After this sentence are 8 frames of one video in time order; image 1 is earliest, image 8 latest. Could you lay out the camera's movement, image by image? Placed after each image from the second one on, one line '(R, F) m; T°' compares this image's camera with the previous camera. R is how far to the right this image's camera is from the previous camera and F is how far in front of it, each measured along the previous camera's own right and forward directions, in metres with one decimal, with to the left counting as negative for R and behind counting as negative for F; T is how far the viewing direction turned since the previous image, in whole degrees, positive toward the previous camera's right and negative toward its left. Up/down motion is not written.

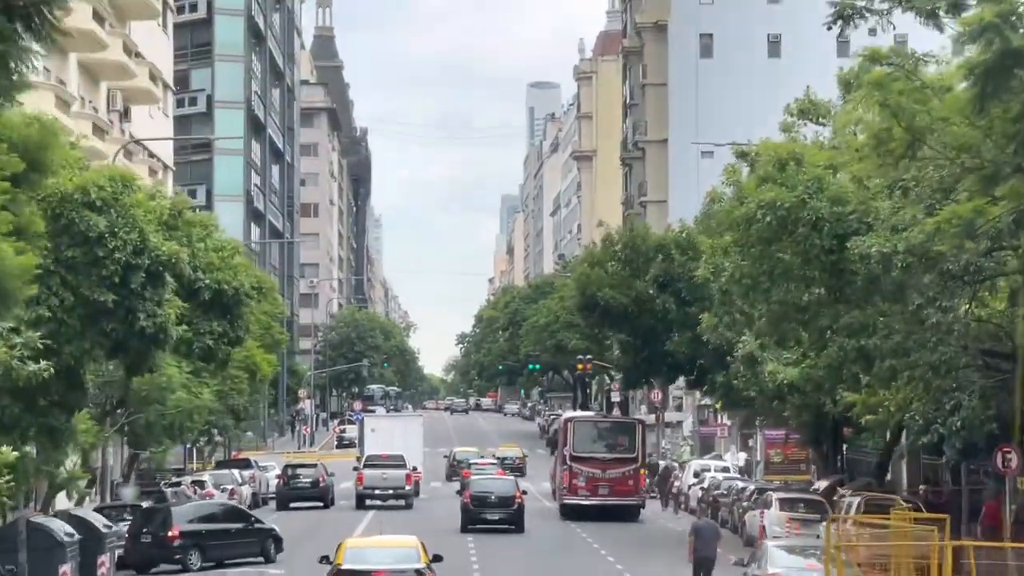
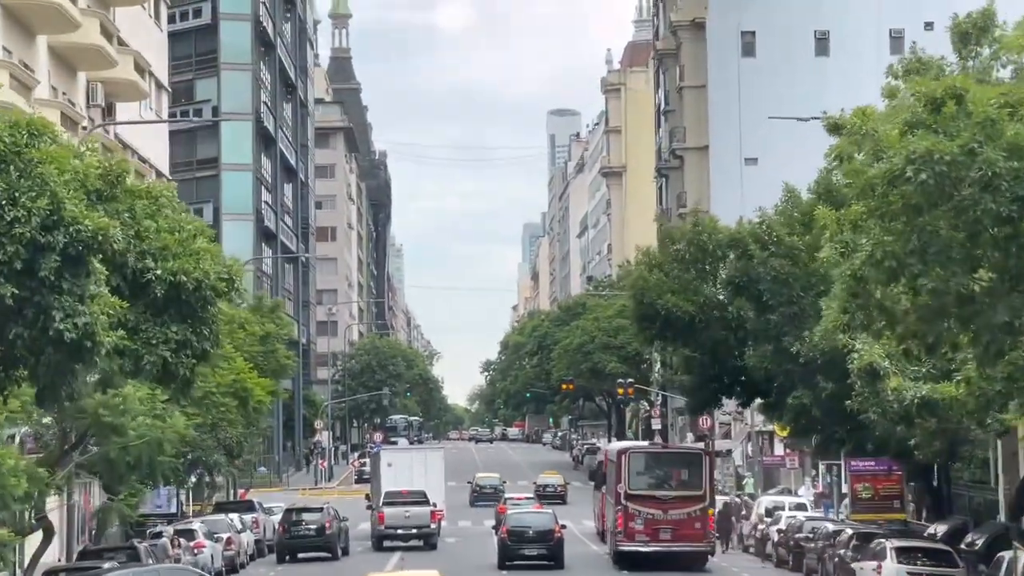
(-0.4, +6.6) m; -1°
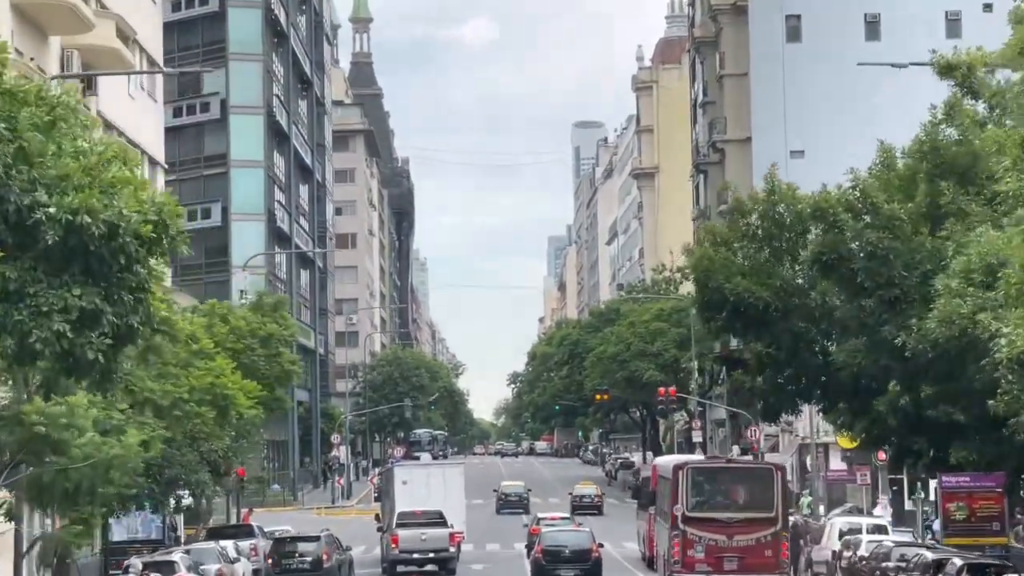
(-0.2, +5.6) m; -1°
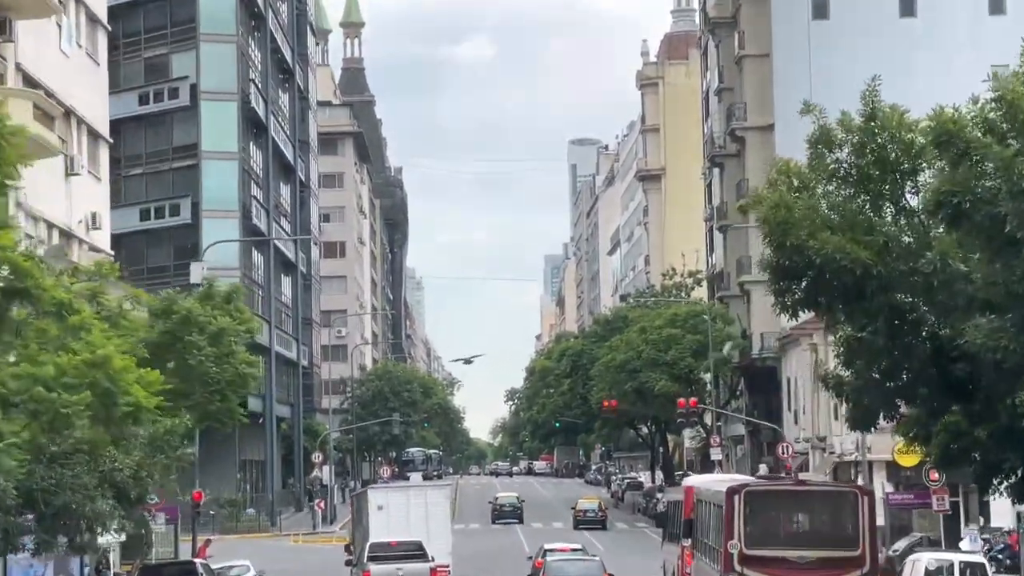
(-0.1, +7.4) m; 0°
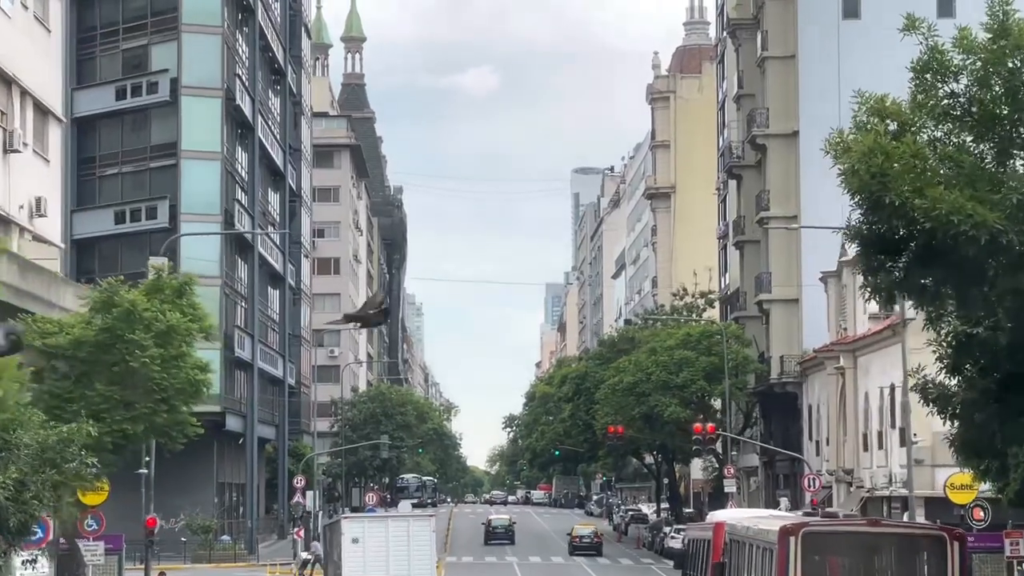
(0.0, +5.3) m; 0°
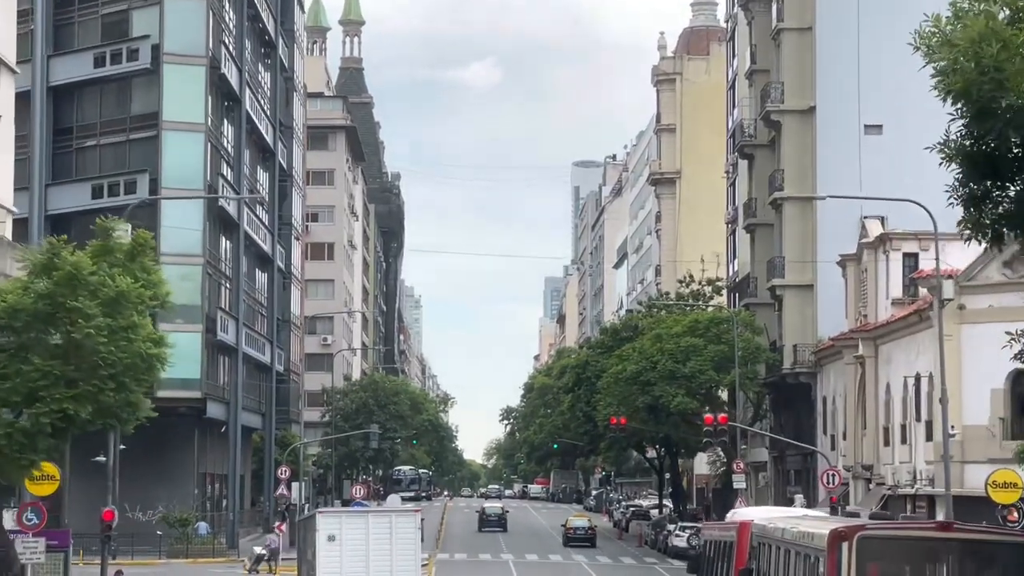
(0.0, +3.7) m; 0°
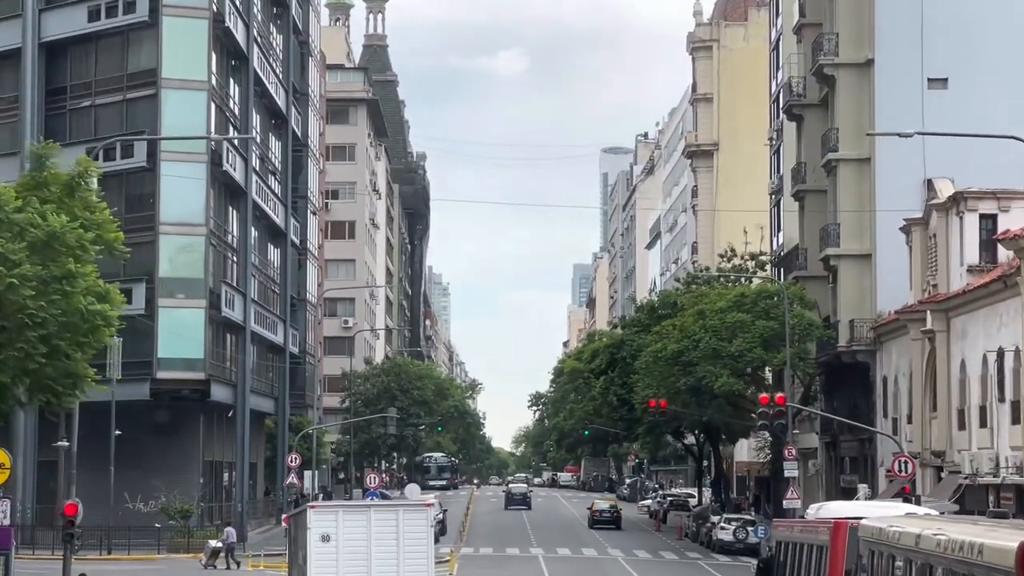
(0.0, +5.3) m; -1°
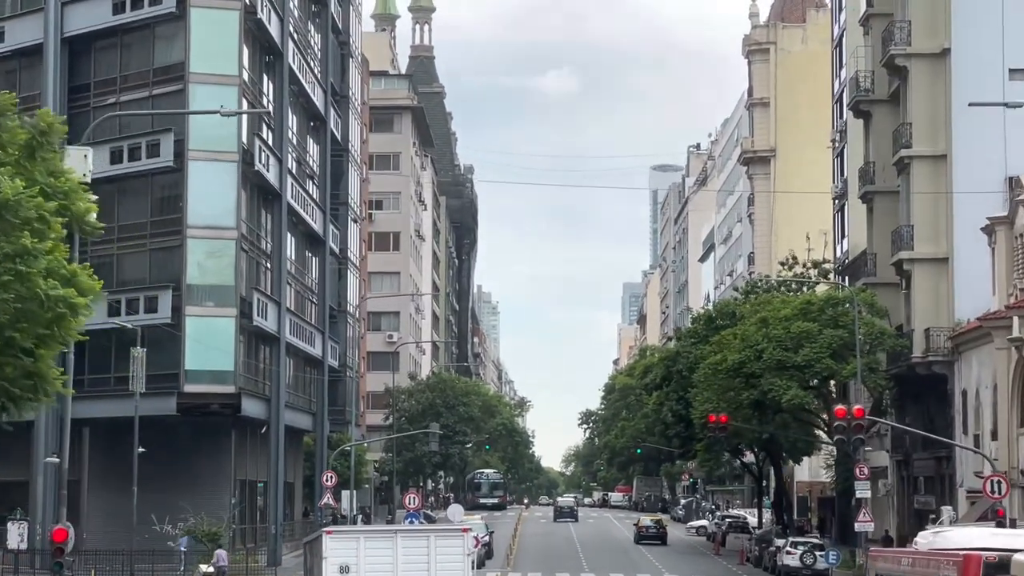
(0.0, +3.8) m; -1°
